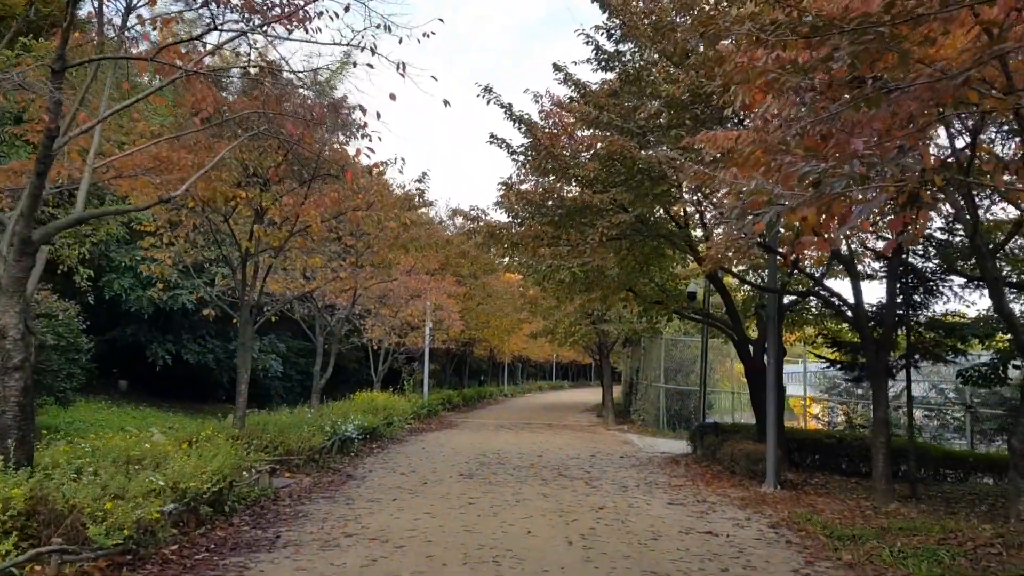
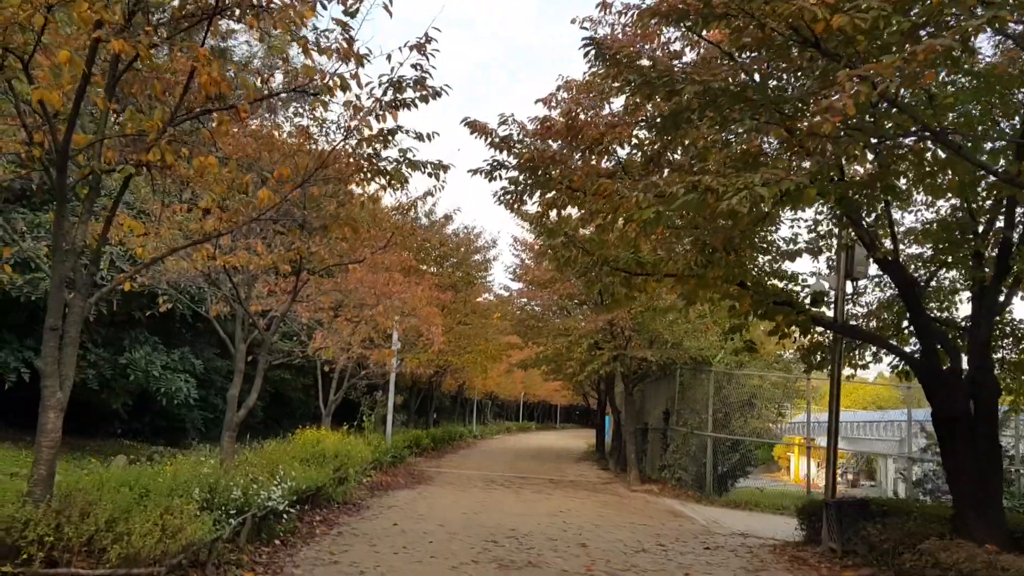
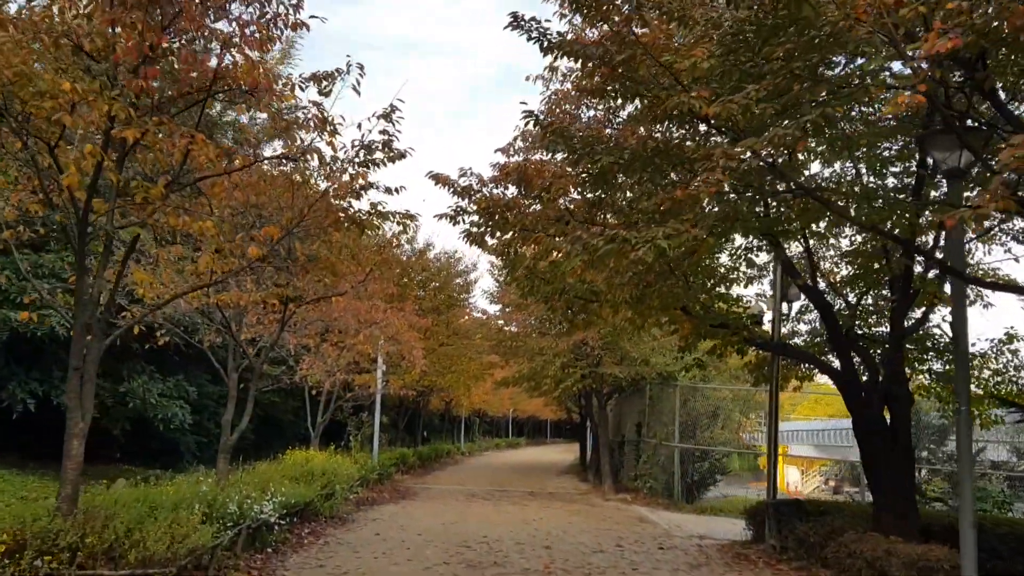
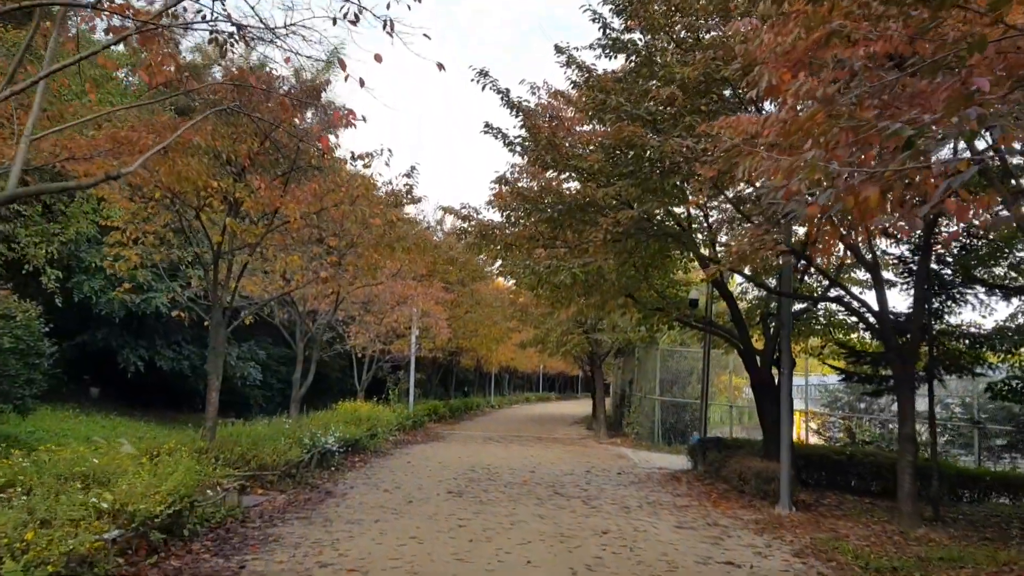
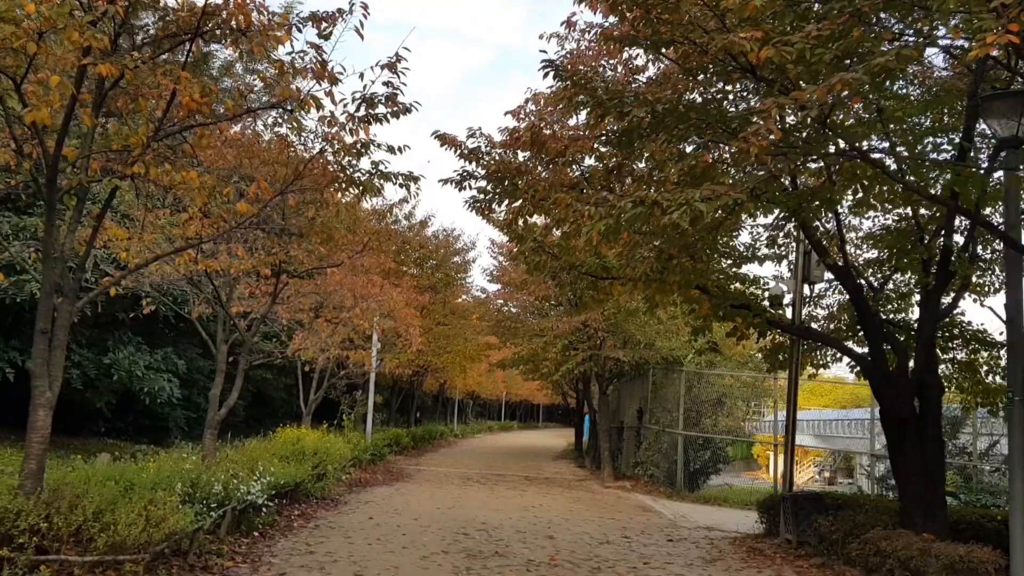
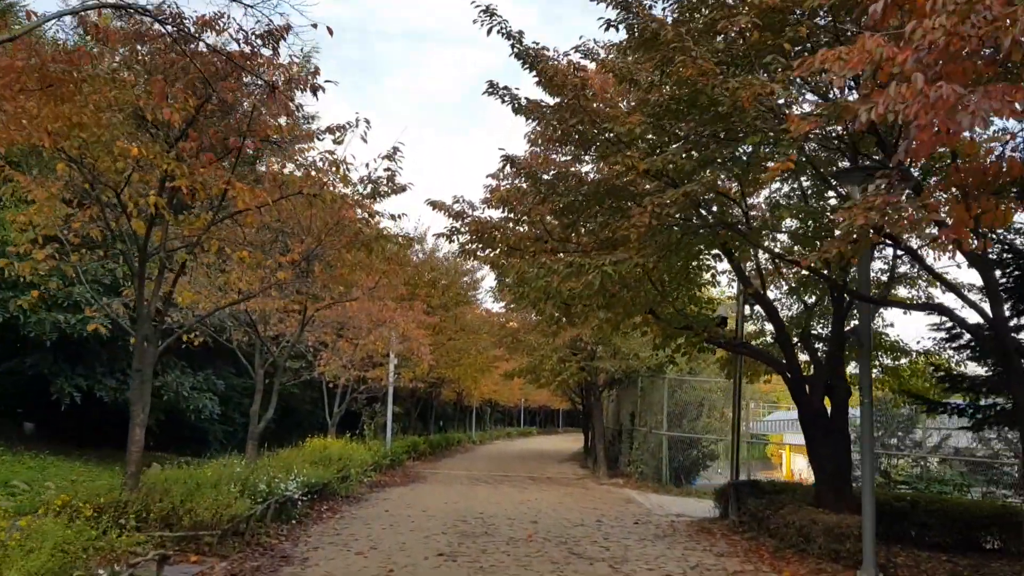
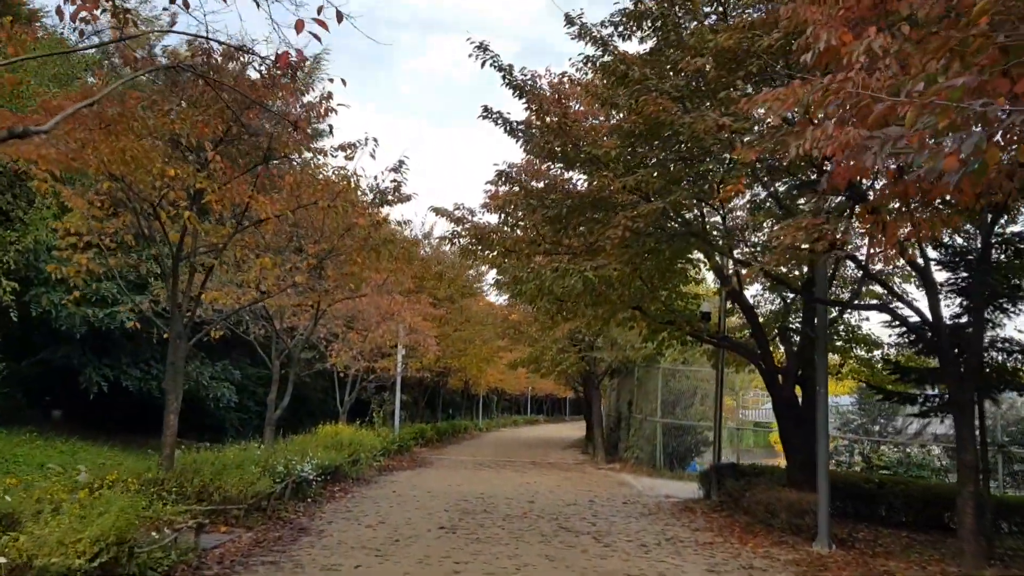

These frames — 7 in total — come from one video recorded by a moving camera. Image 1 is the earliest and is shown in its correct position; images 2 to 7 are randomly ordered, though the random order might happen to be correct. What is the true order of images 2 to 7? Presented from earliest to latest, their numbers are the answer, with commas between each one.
4, 7, 6, 3, 5, 2
